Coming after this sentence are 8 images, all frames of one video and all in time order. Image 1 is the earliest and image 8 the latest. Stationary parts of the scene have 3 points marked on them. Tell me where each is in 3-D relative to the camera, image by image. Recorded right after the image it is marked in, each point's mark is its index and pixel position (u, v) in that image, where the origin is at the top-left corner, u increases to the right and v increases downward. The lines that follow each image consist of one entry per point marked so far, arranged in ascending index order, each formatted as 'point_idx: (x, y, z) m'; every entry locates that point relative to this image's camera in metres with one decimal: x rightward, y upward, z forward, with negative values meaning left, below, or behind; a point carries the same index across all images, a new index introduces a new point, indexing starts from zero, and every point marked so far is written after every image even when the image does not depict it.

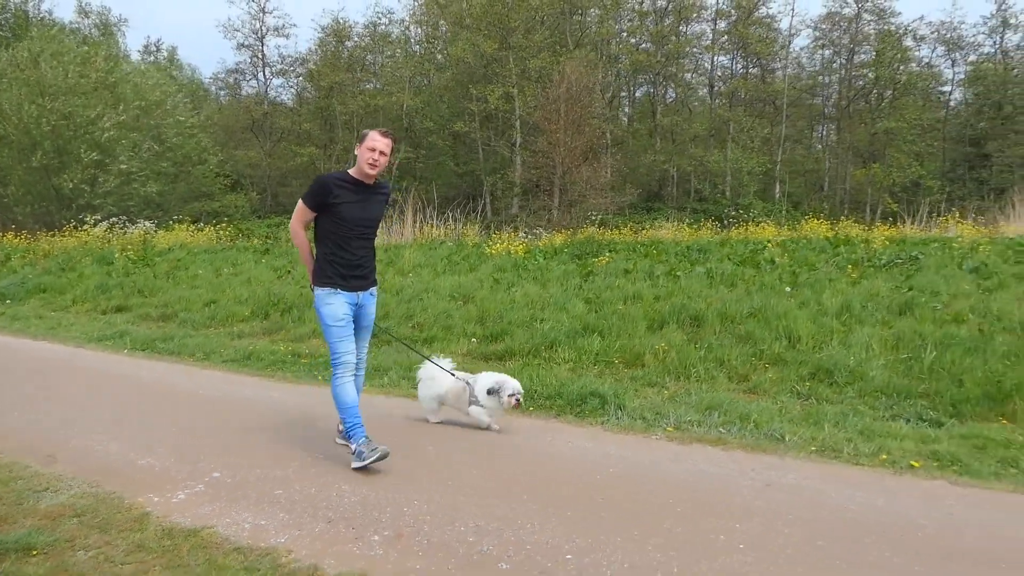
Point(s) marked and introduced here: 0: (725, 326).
0: (+2.0, -0.4, +8.1) m
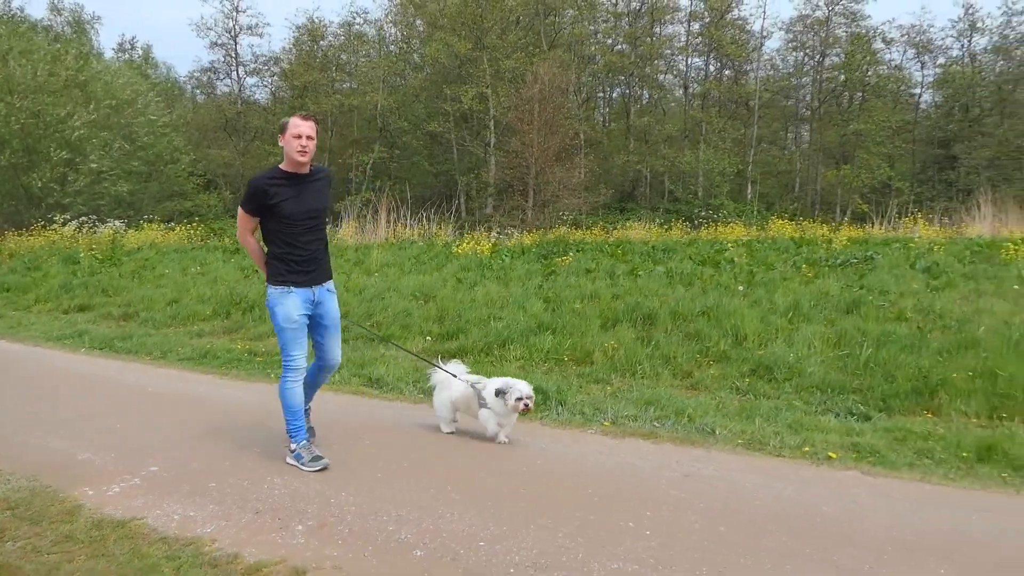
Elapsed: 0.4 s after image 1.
0: (+1.6, -0.3, +8.3) m
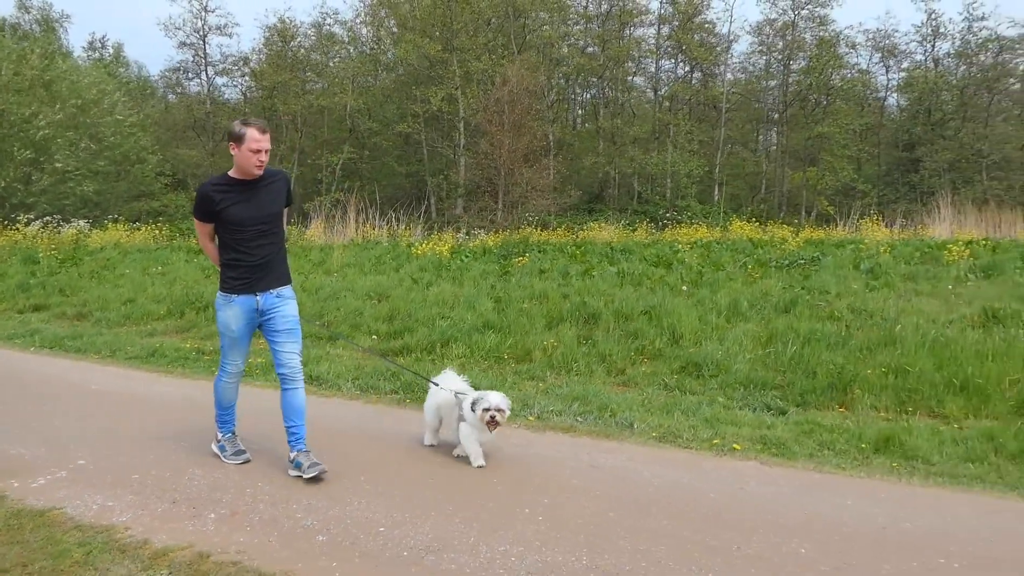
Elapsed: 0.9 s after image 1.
0: (+1.0, -0.3, +8.5) m
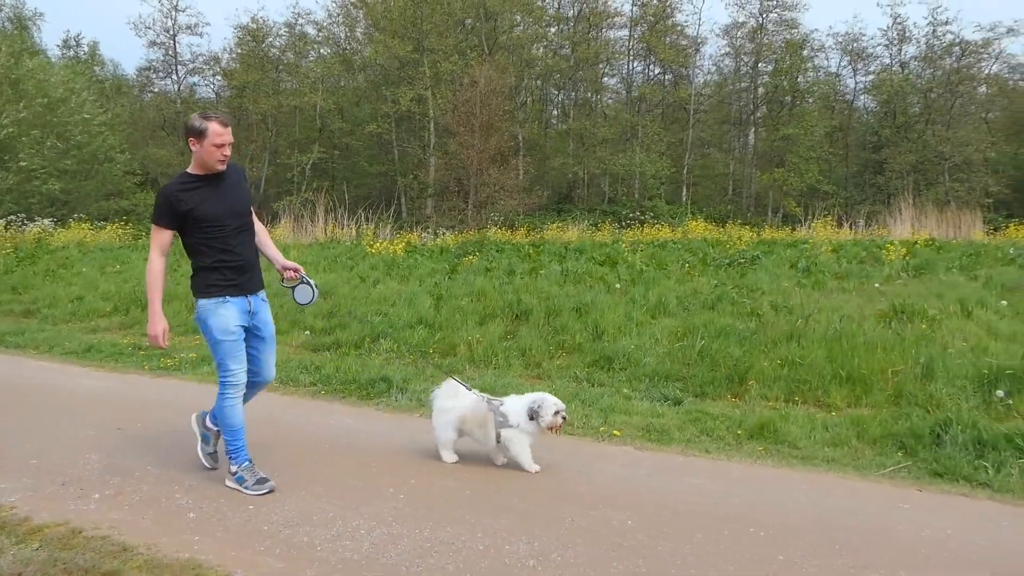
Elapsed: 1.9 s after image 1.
0: (+0.3, -0.3, +8.7) m
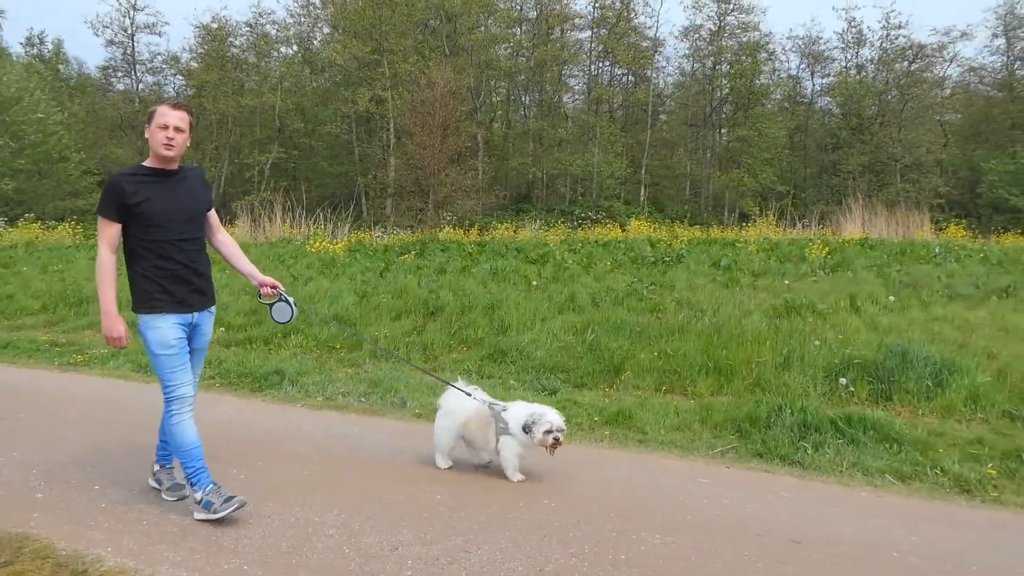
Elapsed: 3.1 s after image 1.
0: (-0.6, -0.3, +9.0) m
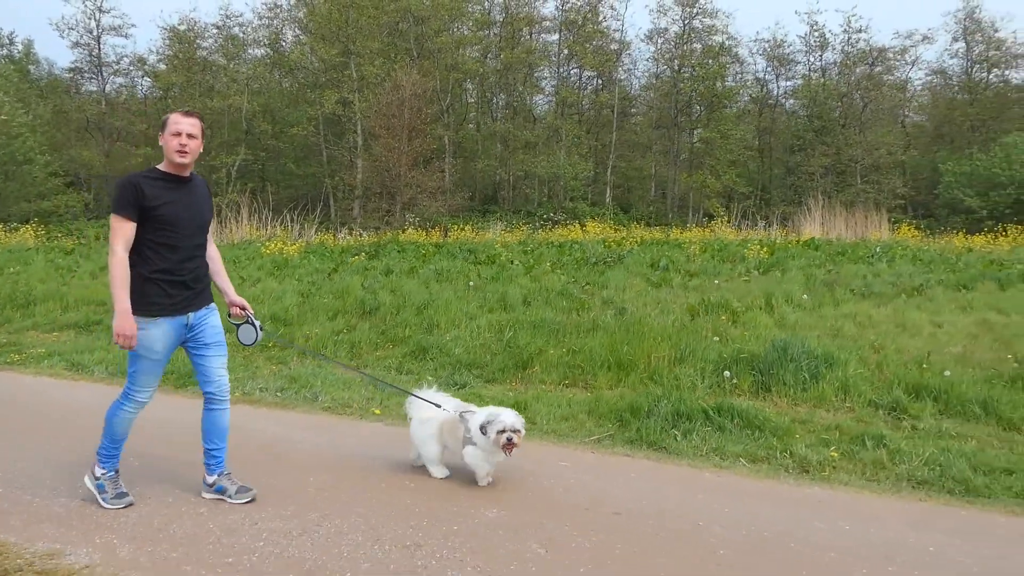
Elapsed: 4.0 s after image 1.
0: (-1.3, -0.3, +9.3) m
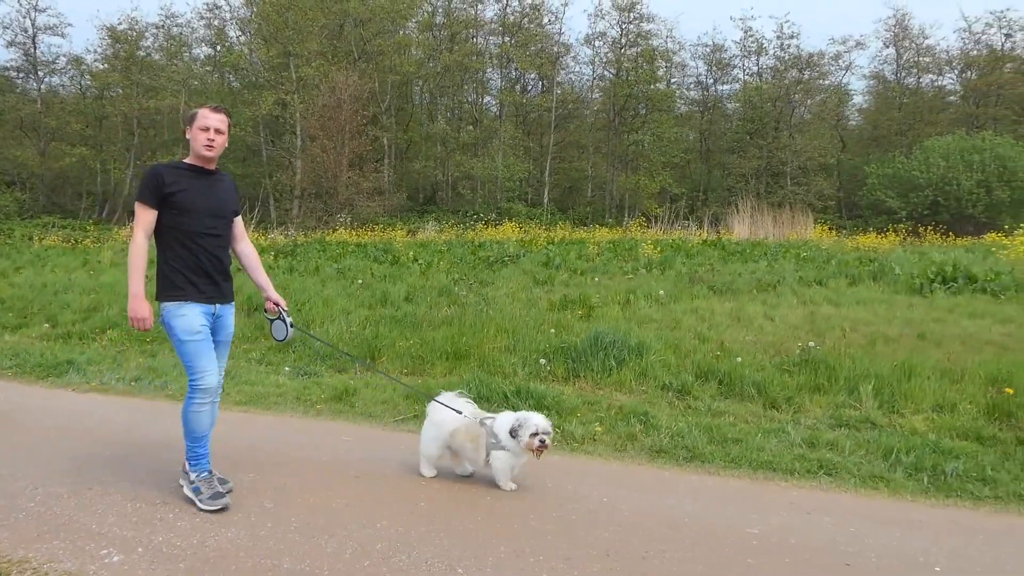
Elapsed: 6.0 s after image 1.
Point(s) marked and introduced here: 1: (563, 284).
0: (-2.7, -0.3, +9.8) m
1: (+0.6, 0.0, +11.2) m
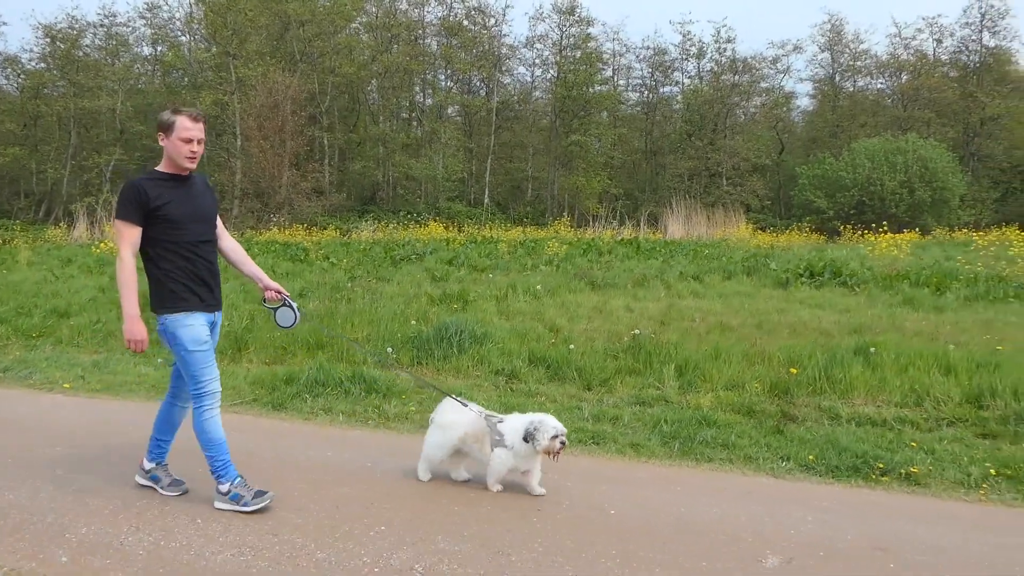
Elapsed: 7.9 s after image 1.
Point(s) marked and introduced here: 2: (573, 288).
0: (-4.1, -0.2, +10.2) m
1: (-0.8, +0.1, +11.6) m
2: (+0.8, 0.0, +10.6) m
